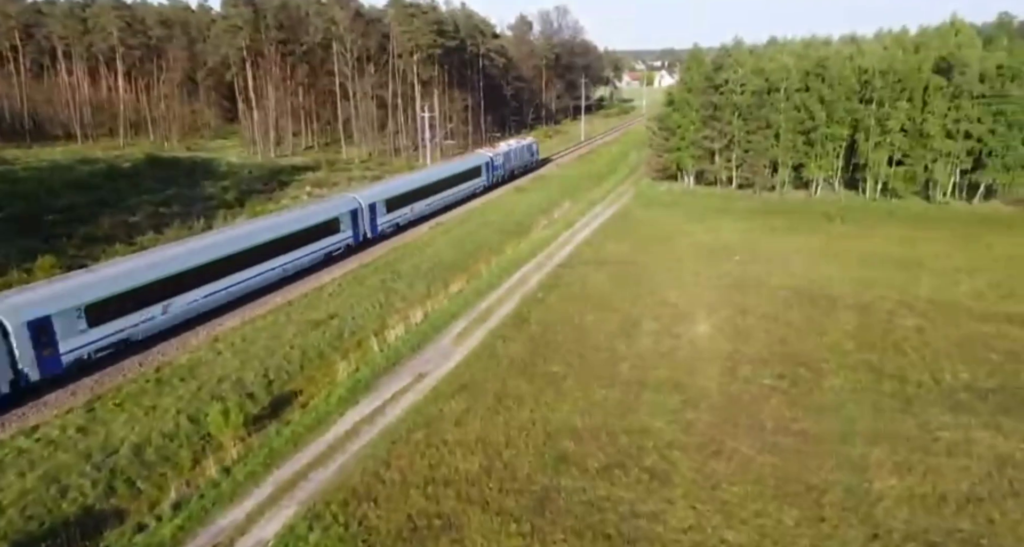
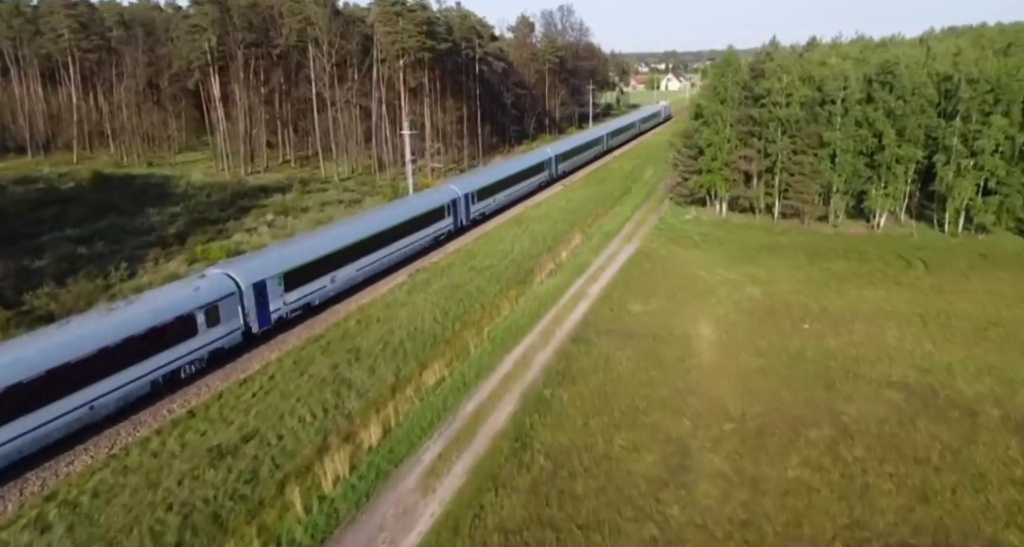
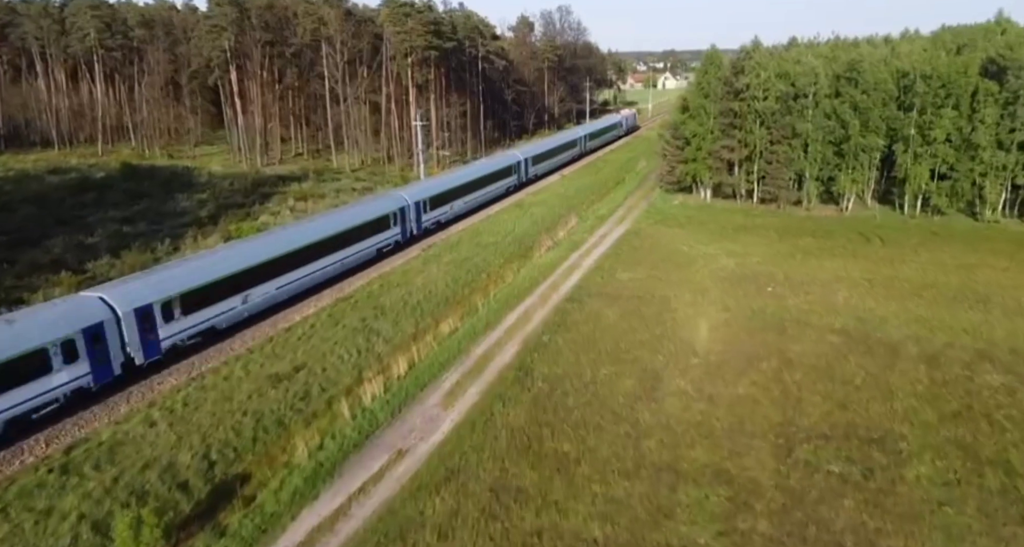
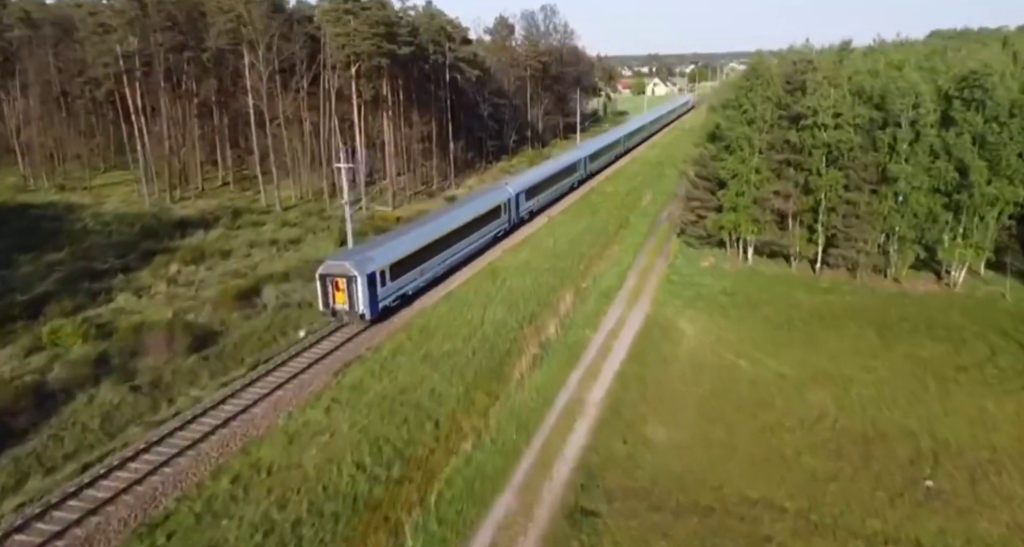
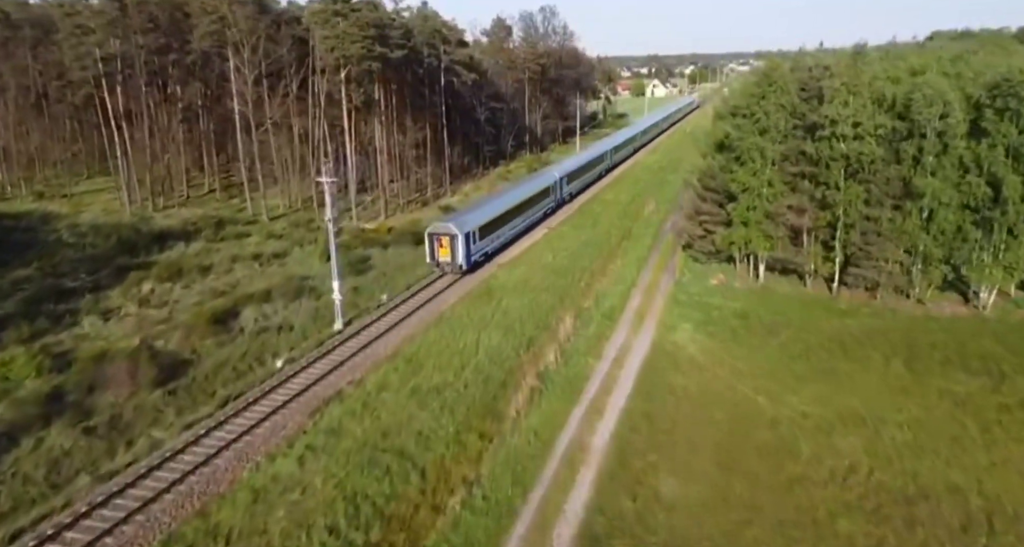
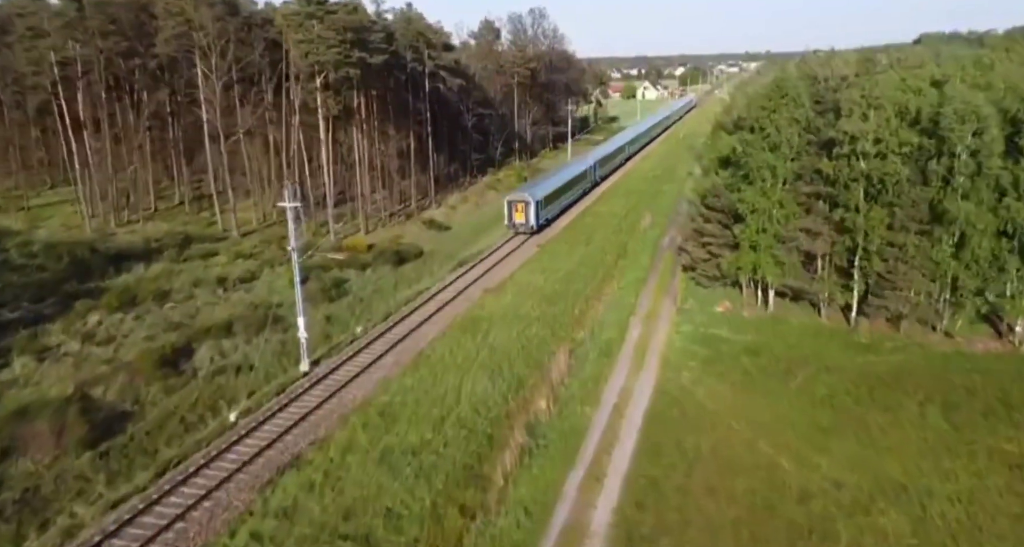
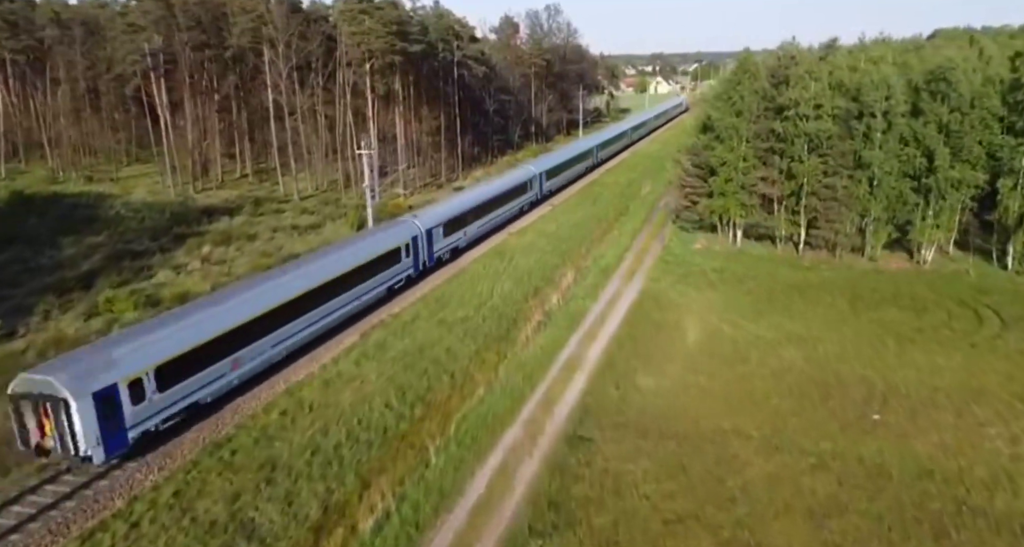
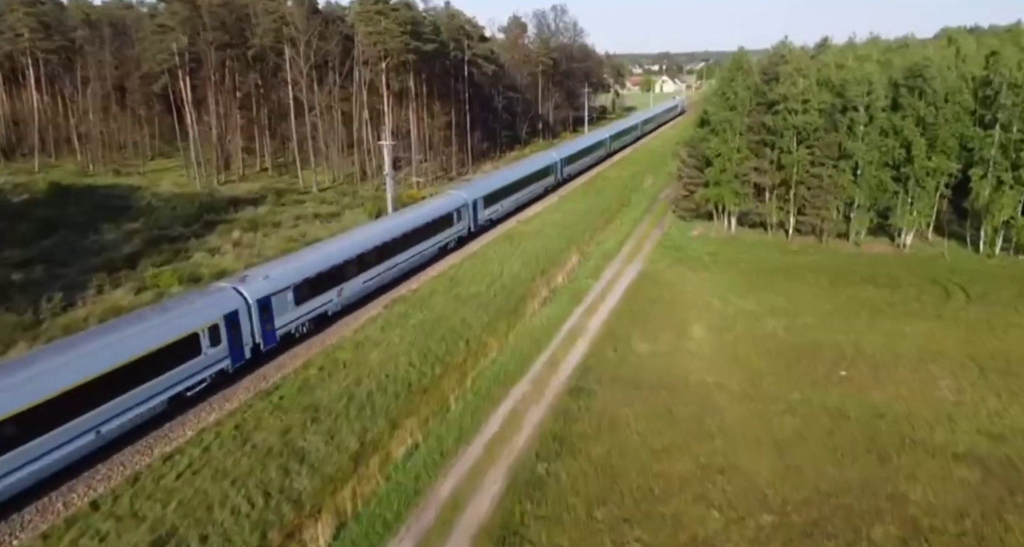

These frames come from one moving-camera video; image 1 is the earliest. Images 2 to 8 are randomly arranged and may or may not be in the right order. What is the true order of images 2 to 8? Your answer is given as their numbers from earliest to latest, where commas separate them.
3, 2, 8, 7, 4, 5, 6
